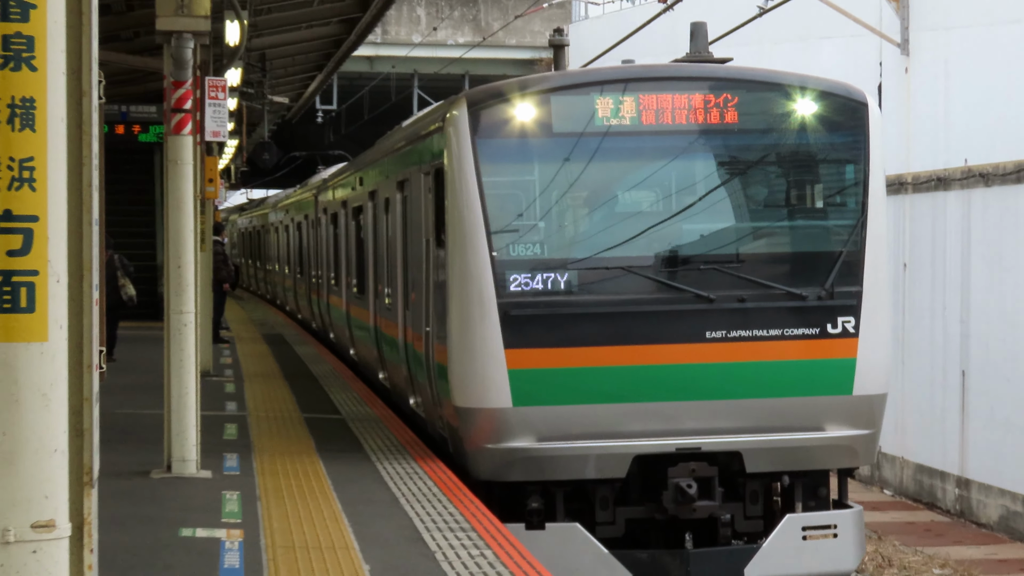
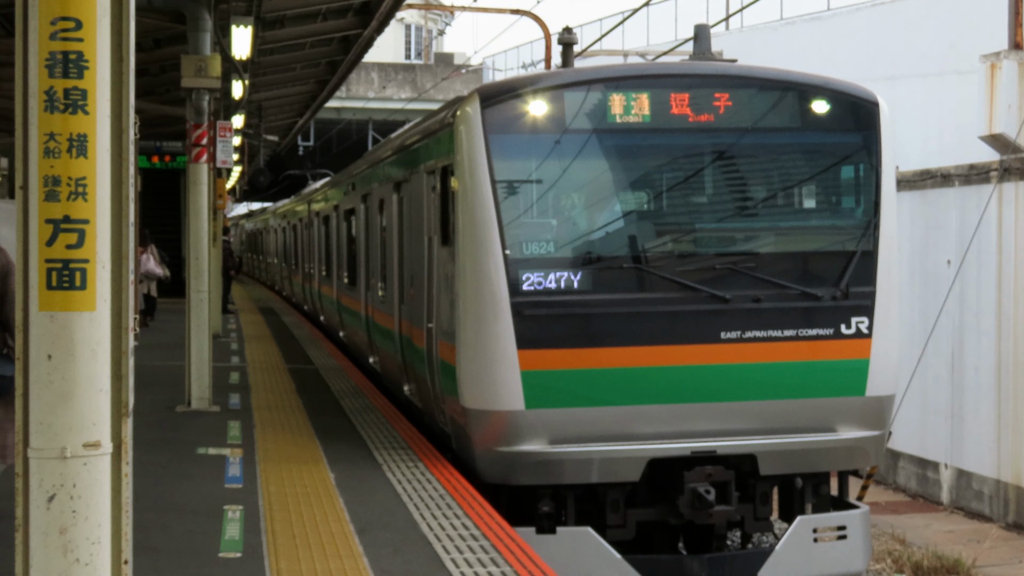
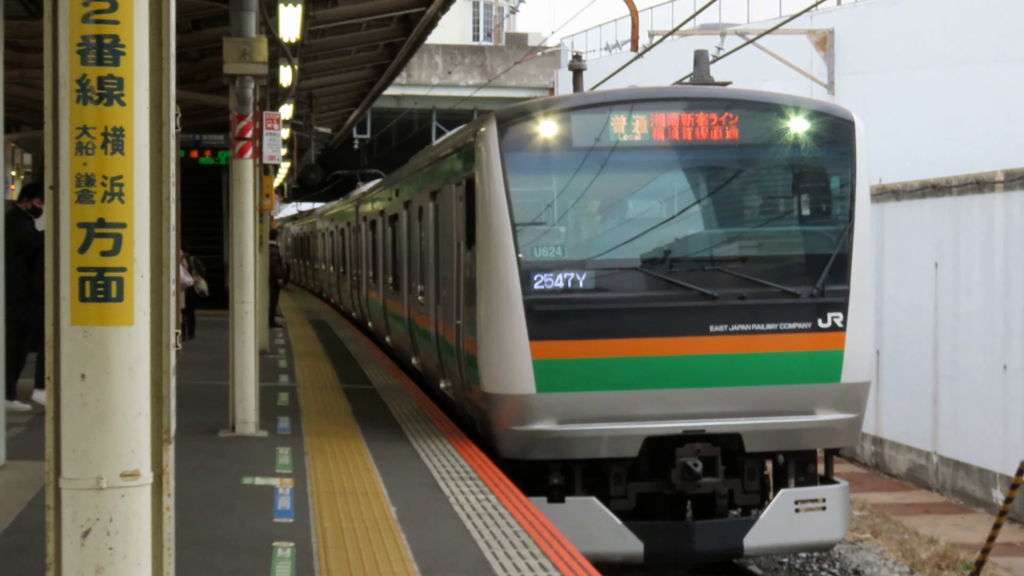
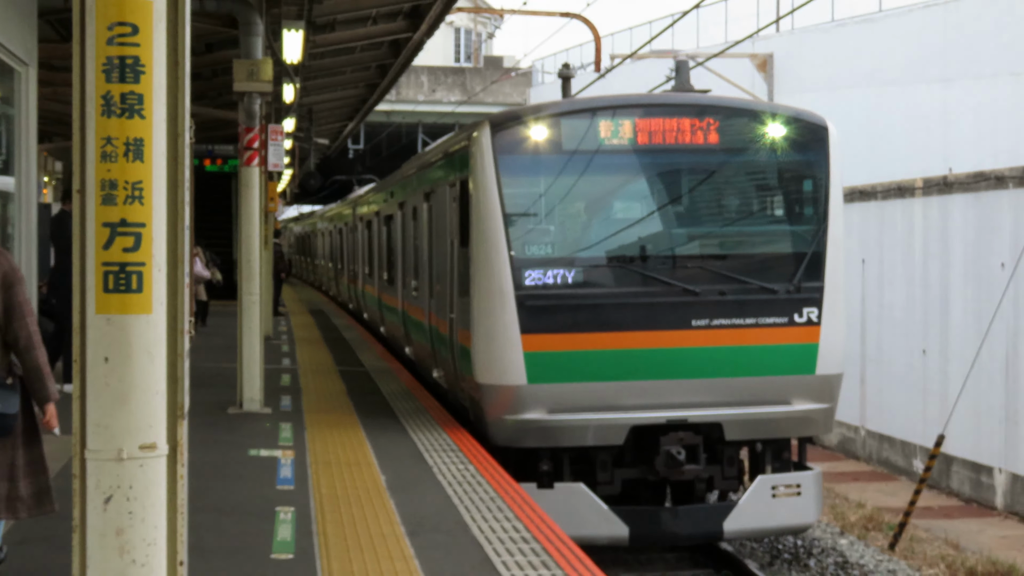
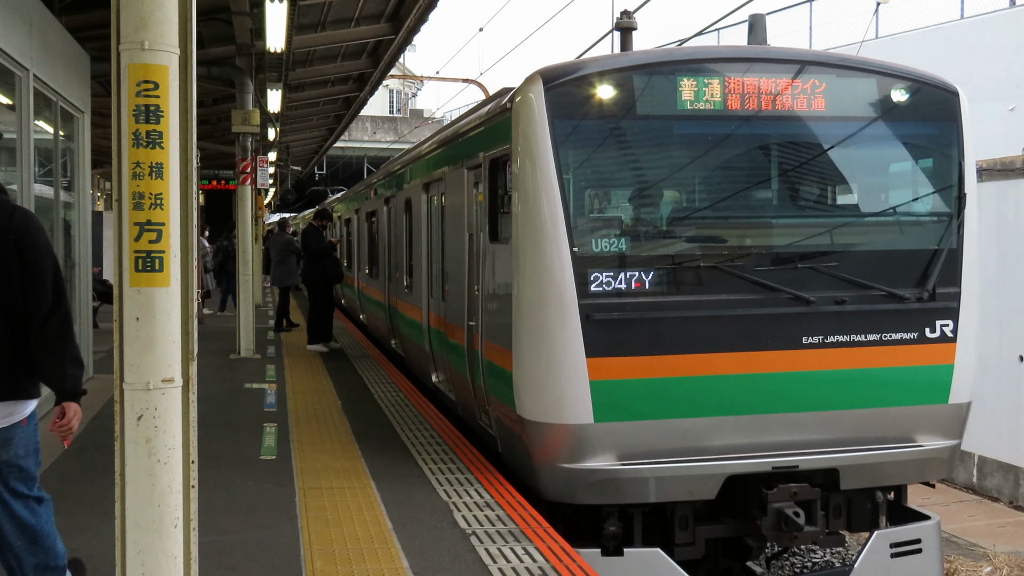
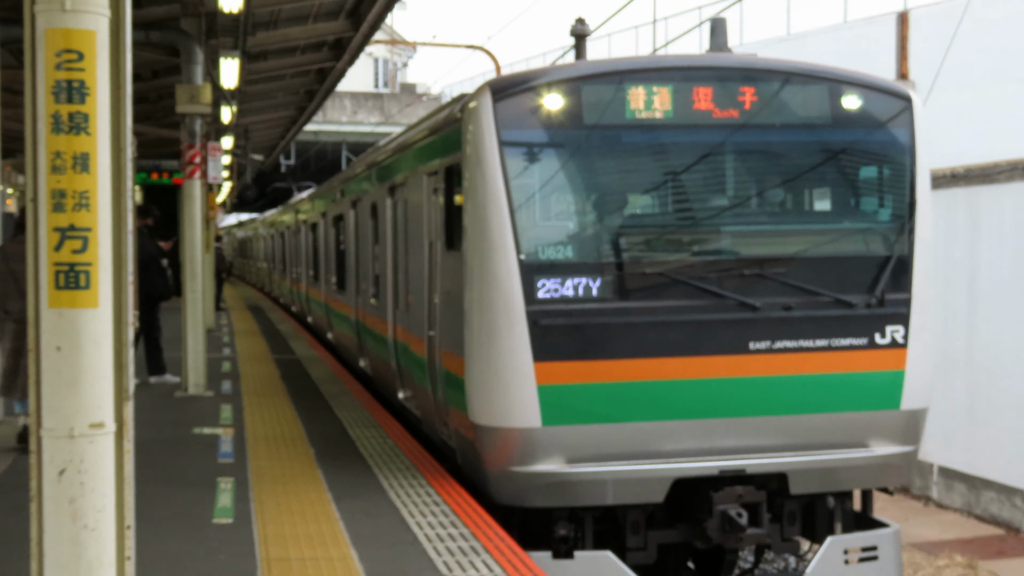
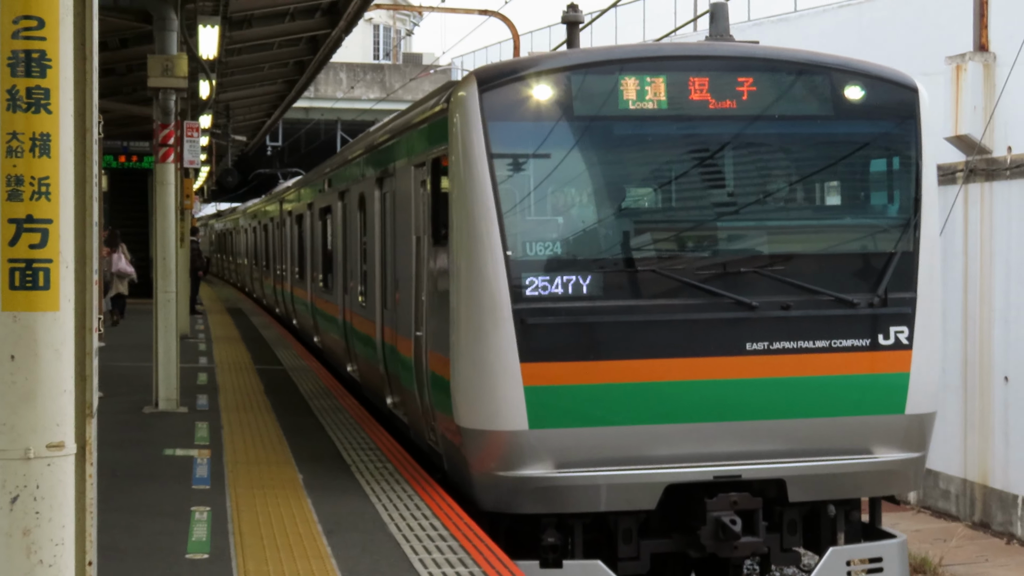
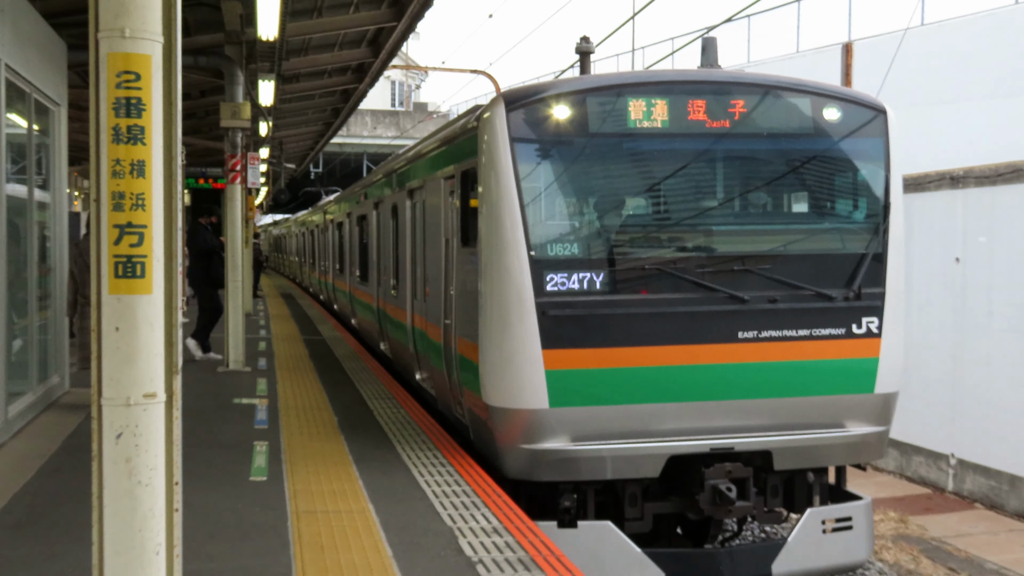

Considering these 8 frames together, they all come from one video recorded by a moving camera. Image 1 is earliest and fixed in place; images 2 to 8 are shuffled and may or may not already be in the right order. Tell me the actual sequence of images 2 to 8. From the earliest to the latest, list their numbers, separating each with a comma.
3, 4, 2, 7, 6, 8, 5
